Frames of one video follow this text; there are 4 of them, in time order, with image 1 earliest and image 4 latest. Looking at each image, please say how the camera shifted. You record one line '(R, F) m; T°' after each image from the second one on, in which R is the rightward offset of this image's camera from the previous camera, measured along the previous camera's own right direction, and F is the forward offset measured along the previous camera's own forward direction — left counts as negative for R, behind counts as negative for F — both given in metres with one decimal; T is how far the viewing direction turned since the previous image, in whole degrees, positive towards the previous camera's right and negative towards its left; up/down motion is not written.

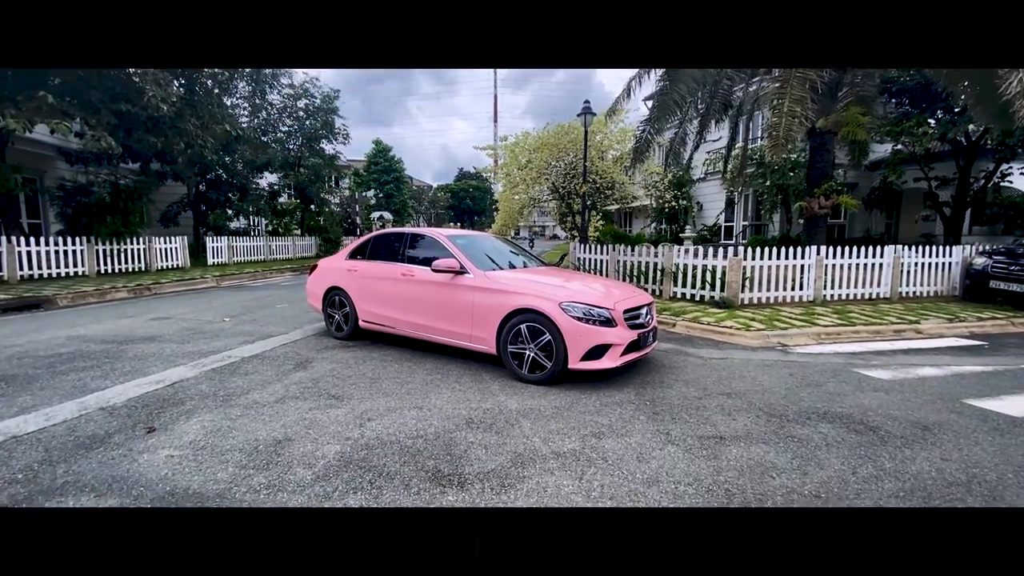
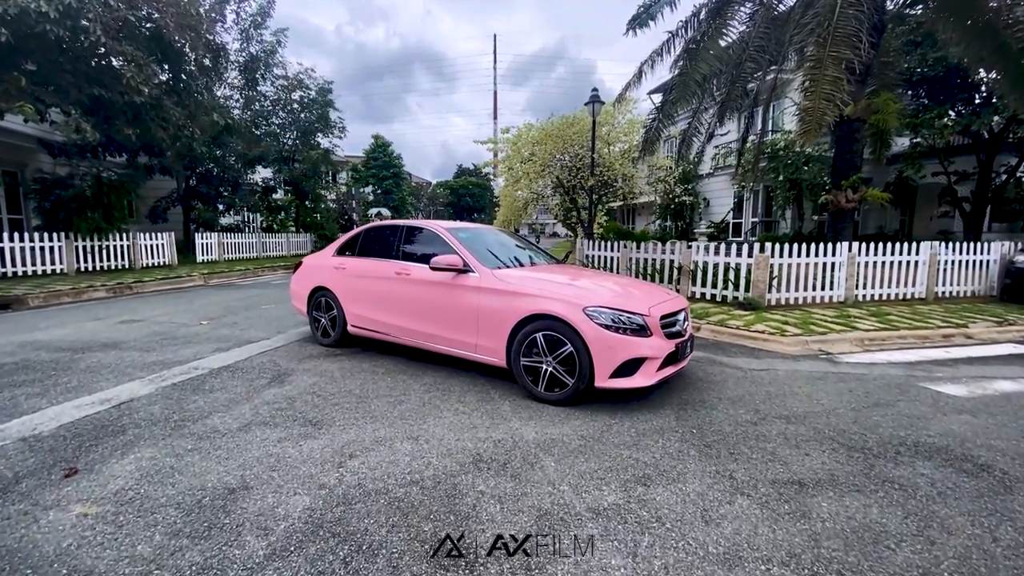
(-0.1, +0.7) m; 0°
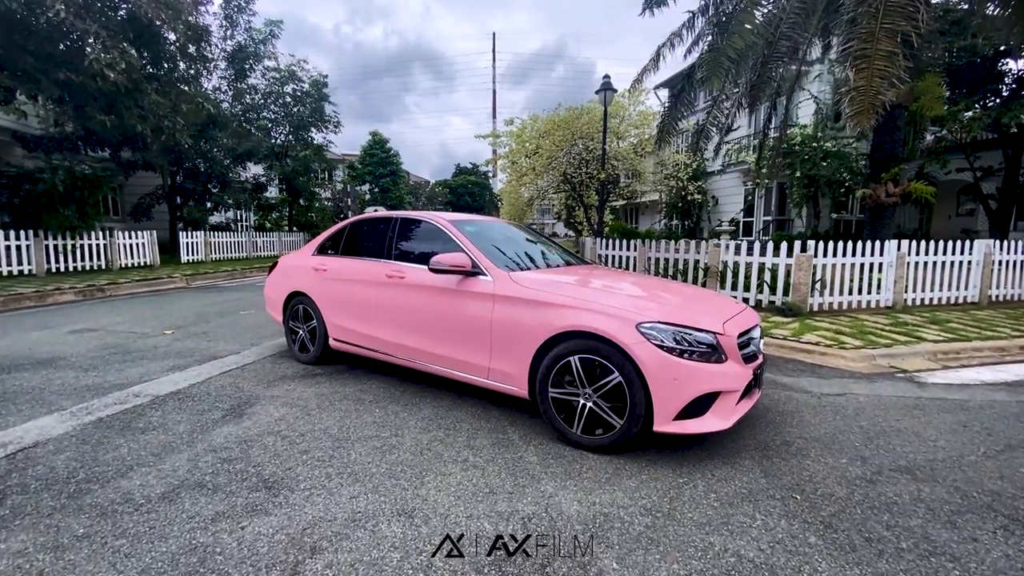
(-0.2, +0.9) m; 0°
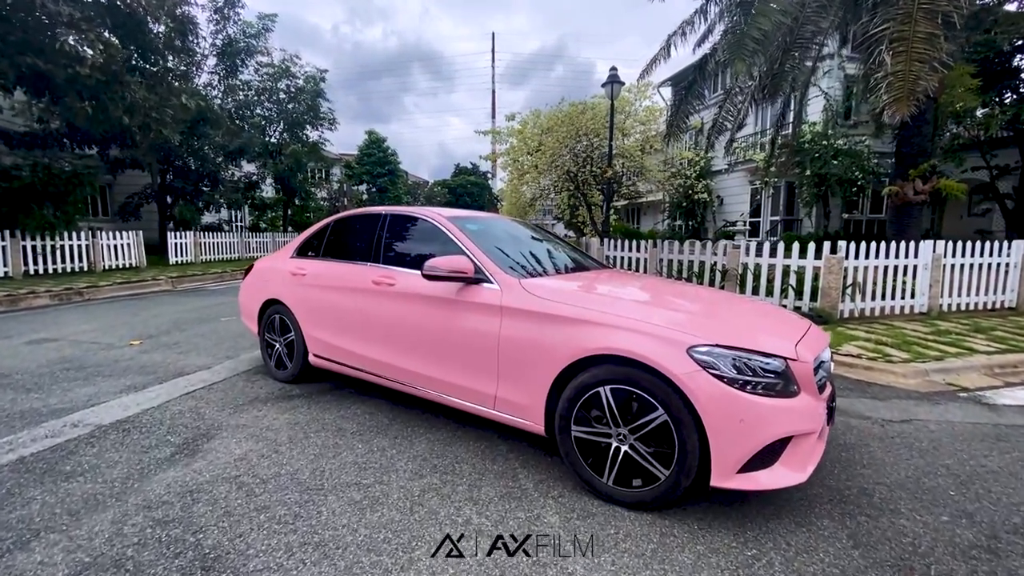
(-0.1, +0.6) m; 0°
